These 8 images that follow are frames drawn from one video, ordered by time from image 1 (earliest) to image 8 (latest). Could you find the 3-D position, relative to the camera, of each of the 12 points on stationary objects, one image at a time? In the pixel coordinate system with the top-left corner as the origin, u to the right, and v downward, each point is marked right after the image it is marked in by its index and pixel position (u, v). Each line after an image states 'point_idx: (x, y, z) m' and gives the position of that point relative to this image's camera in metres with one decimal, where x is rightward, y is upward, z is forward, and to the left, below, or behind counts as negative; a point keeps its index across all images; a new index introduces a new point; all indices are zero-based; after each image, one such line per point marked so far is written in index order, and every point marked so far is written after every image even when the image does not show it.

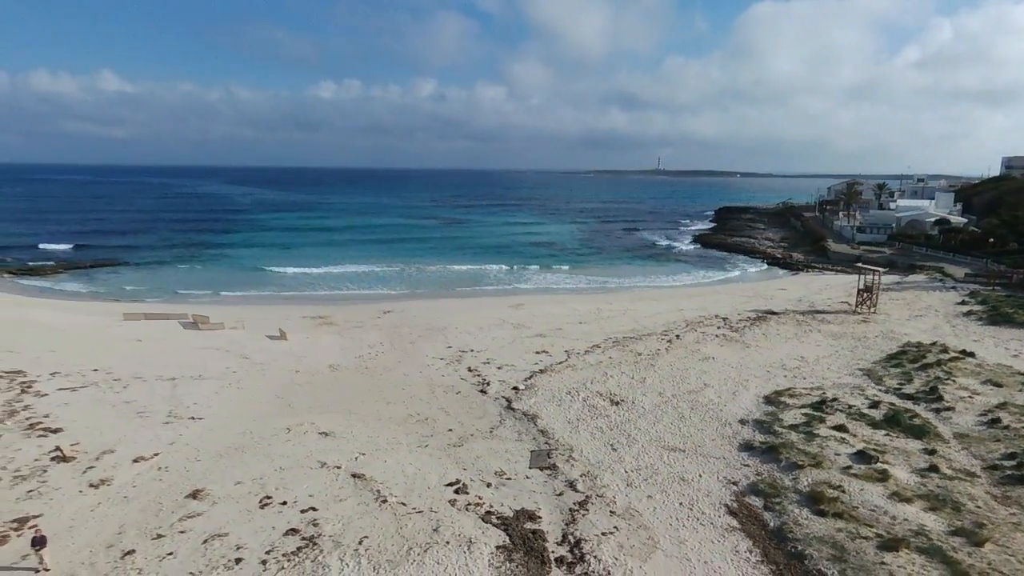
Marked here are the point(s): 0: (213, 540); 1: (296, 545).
0: (-6.4, -5.4, +12.6) m
1: (-4.5, -5.5, +12.5) m
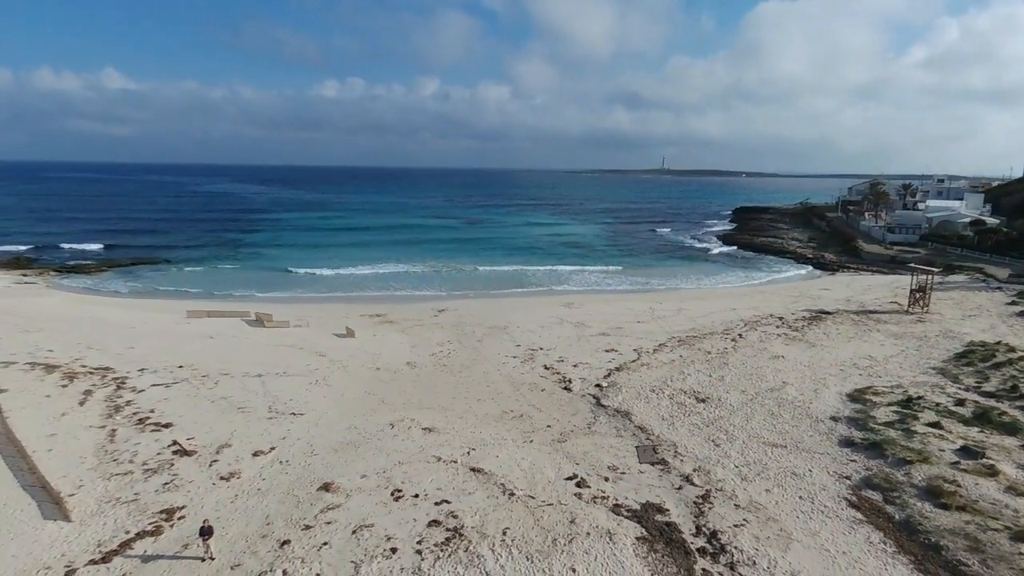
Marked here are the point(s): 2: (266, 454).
0: (-3.3, -5.4, +13.0) m
1: (-1.5, -5.4, +12.9) m
2: (-6.9, -4.7, +16.5) m
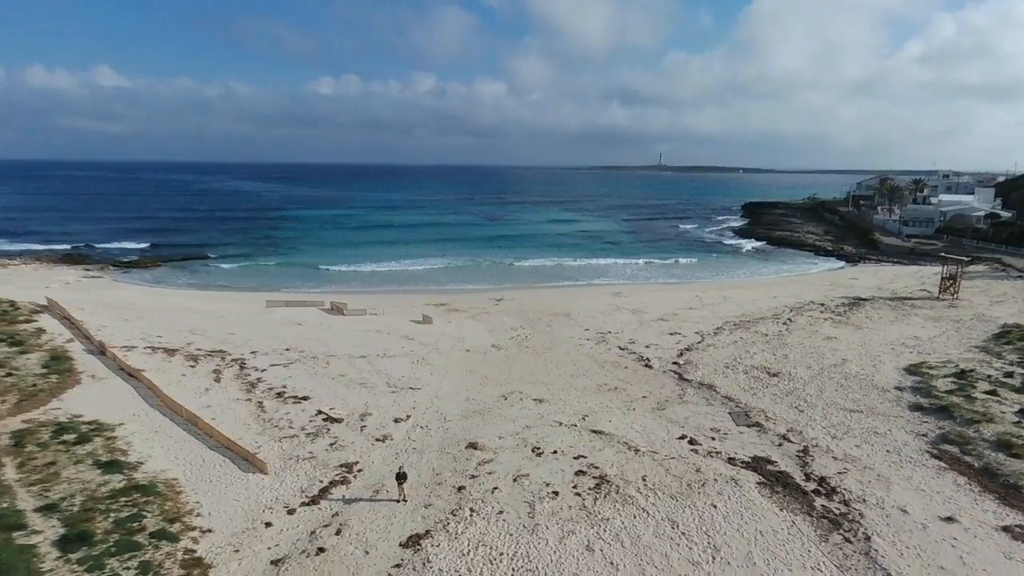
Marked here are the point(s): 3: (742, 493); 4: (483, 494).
0: (+0.3, -4.9, +15.1) m
1: (+2.1, -5.0, +15.0) m
2: (-3.3, -4.2, +18.6) m
3: (+5.8, -5.1, +14.6) m
4: (-0.7, -5.1, +14.4) m
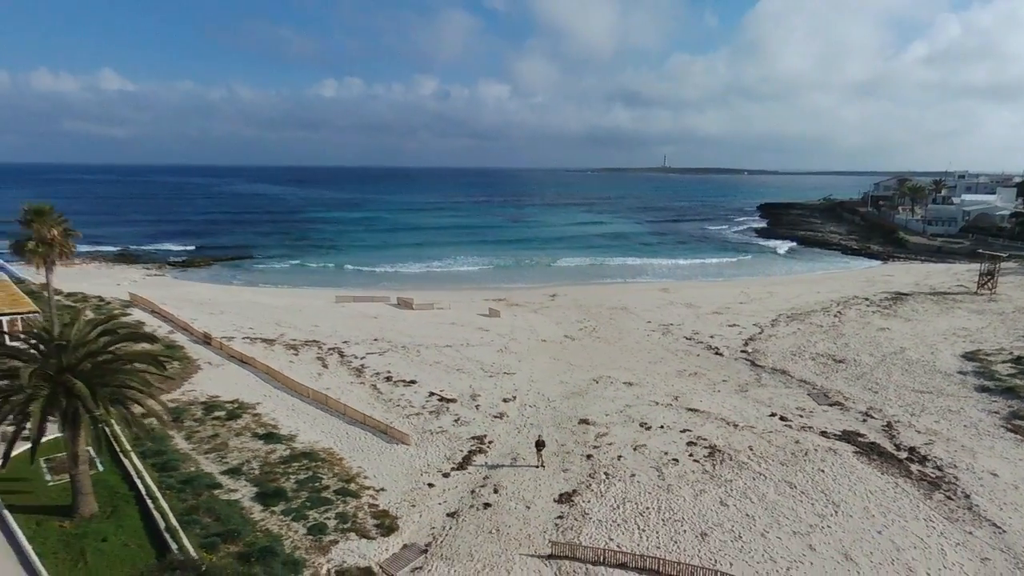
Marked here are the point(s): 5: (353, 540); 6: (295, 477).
0: (+3.7, -4.6, +16.7) m
1: (+5.5, -4.6, +16.6) m
2: (+0.1, -3.9, +20.2) m
3: (+9.2, -4.8, +16.2) m
4: (+2.7, -4.7, +16.0) m
5: (-3.3, -5.4, +12.4) m
6: (-5.4, -4.7, +14.6) m
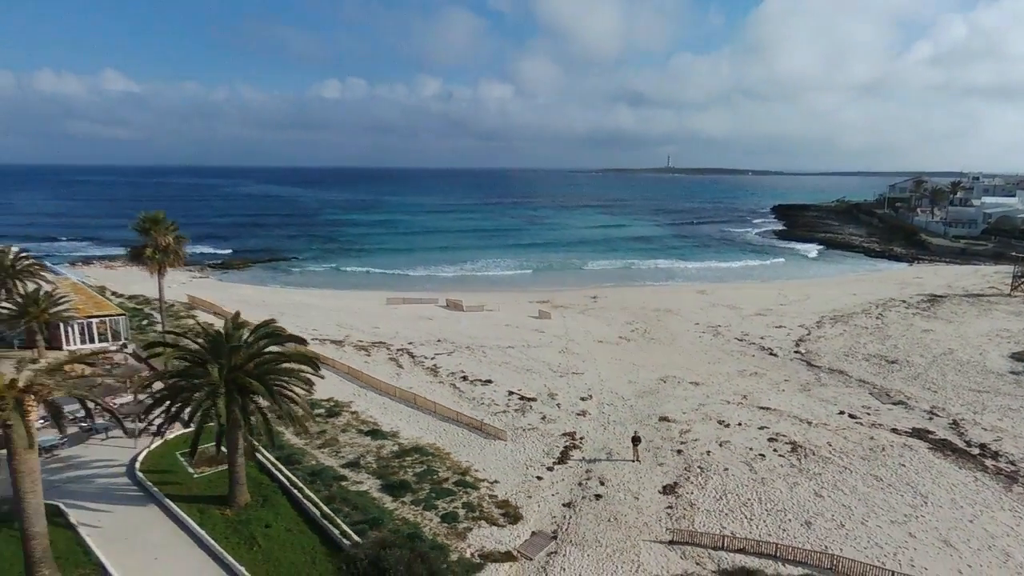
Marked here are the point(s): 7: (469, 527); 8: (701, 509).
0: (+6.5, -4.7, +17.6) m
1: (+8.3, -4.7, +17.5) m
2: (+2.9, -4.0, +21.1) m
3: (+11.9, -4.9, +17.1) m
4: (+5.5, -4.9, +16.9) m
5: (-0.6, -5.5, +13.4) m
6: (-2.6, -4.9, +15.6) m
7: (-1.0, -5.5, +13.4) m
8: (+4.6, -5.4, +14.3) m
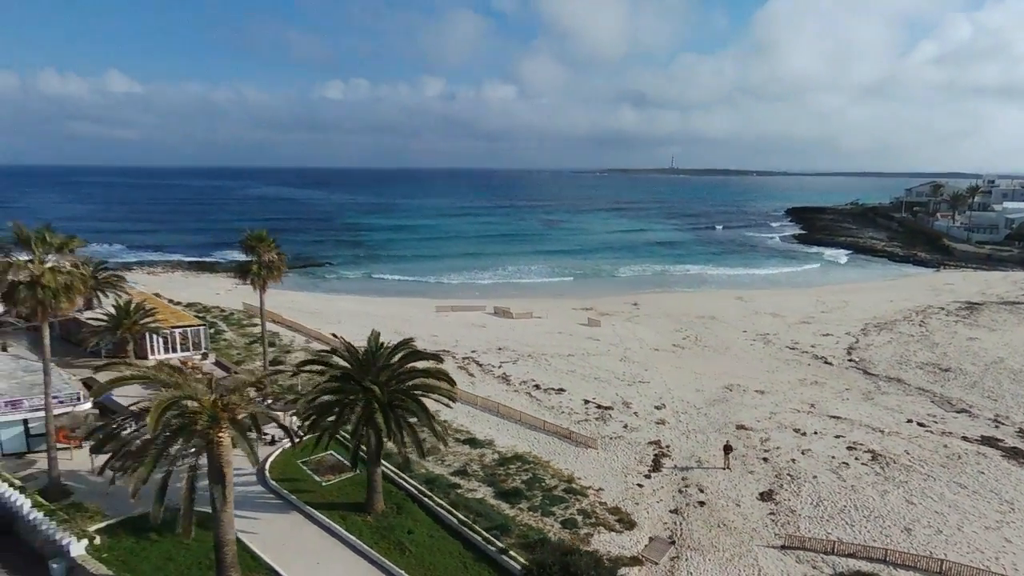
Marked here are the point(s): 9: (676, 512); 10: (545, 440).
0: (+9.3, -5.2, +18.4) m
1: (+11.2, -5.2, +18.3) m
2: (+5.7, -4.5, +21.9) m
3: (+14.8, -5.4, +17.9) m
4: (+8.4, -5.3, +17.7) m
5: (+2.3, -6.0, +14.2) m
6: (+0.2, -5.3, +16.4) m
7: (+1.9, -5.9, +14.2) m
8: (+7.5, -5.9, +15.1) m
9: (+4.3, -5.8, +15.2) m
10: (+1.1, -4.9, +19.0) m
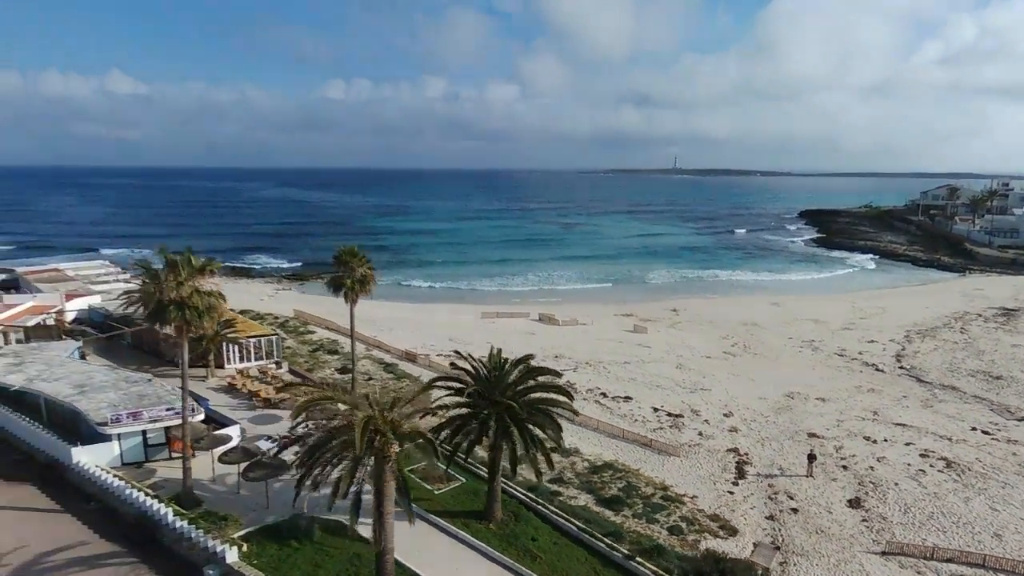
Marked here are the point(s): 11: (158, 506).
0: (+12.1, -5.6, +19.1) m
1: (+14.0, -5.7, +19.0) m
2: (+8.6, -4.9, +22.6) m
3: (+17.6, -5.8, +18.6) m
4: (+11.2, -5.8, +18.4) m
5: (+5.1, -6.4, +14.9) m
6: (+3.0, -5.8, +17.1) m
7: (+4.7, -6.4, +14.9) m
8: (+10.3, -6.3, +15.8) m
9: (+7.1, -6.3, +15.9) m
10: (+3.9, -5.4, +19.7) m
11: (-8.6, -5.3, +14.2) m
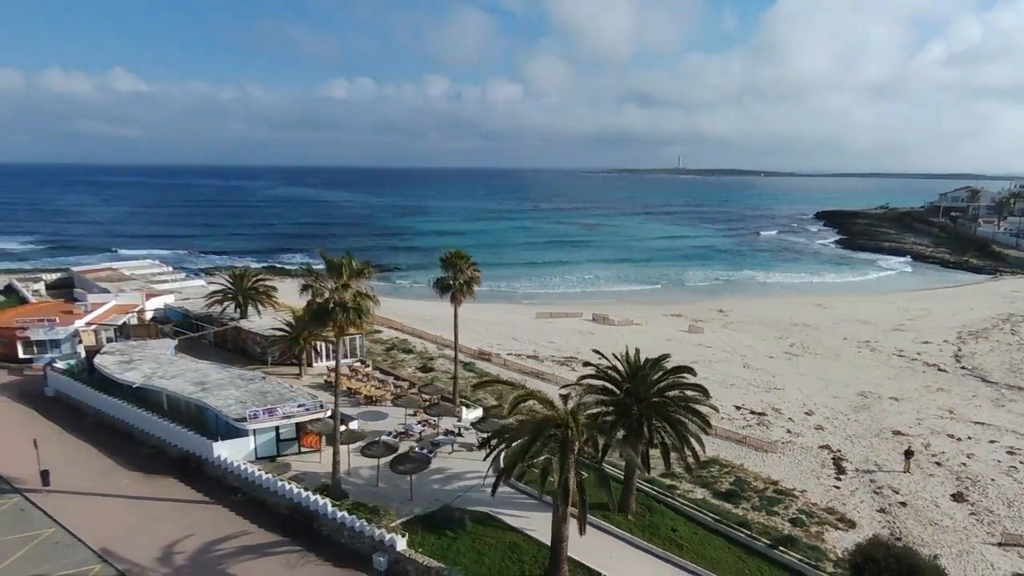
0: (+15.7, -5.7, +19.9) m
1: (+17.5, -5.8, +19.7) m
2: (+12.1, -5.0, +23.4) m
3: (+21.1, -5.9, +19.3) m
4: (+14.7, -5.9, +19.1) m
5: (+8.6, -6.5, +15.6) m
6: (+6.6, -5.9, +17.9) m
7: (+8.2, -6.5, +15.6) m
8: (+13.8, -6.4, +16.5) m
9: (+10.6, -6.4, +16.7) m
10: (+7.4, -5.5, +20.5) m
11: (-5.1, -5.4, +14.9) m
